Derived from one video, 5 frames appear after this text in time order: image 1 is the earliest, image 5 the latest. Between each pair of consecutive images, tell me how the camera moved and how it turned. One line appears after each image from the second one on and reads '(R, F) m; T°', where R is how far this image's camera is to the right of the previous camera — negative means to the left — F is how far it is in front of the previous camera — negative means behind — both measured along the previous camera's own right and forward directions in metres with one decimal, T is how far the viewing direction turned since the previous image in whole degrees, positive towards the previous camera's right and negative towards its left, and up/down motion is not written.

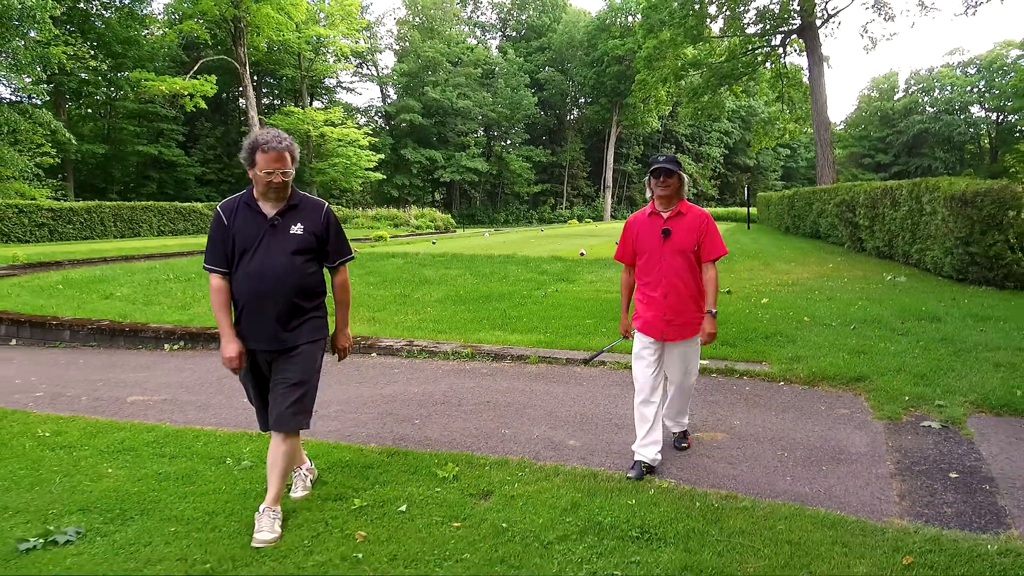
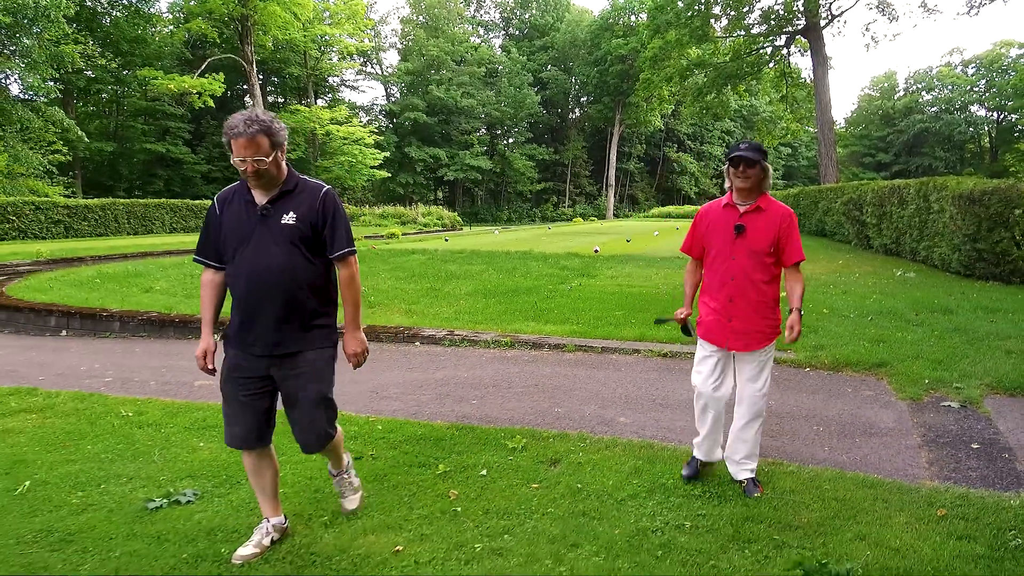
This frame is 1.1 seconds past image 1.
(-0.3, -0.4) m; 0°
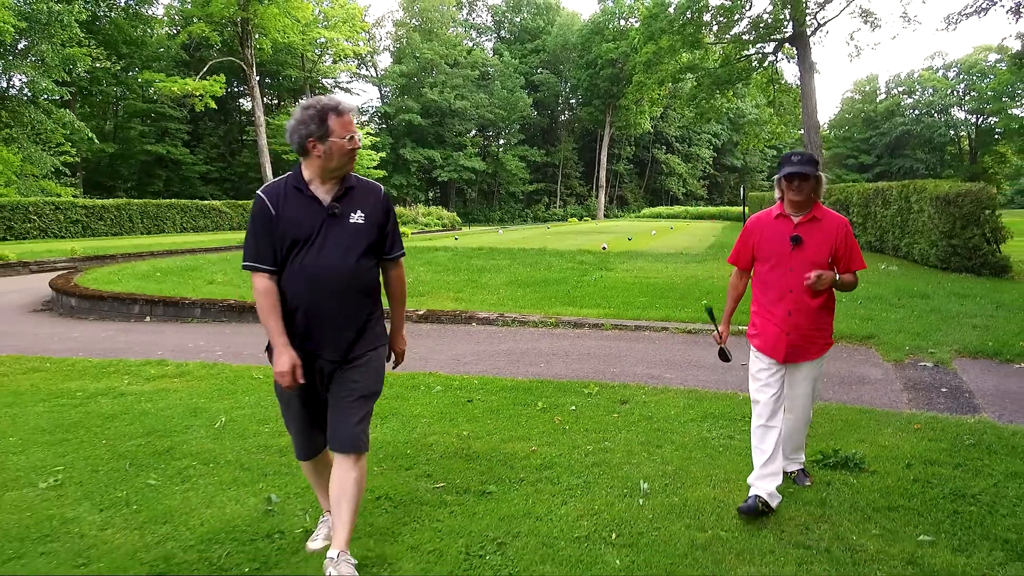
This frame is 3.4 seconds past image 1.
(-0.6, -1.1) m; +1°
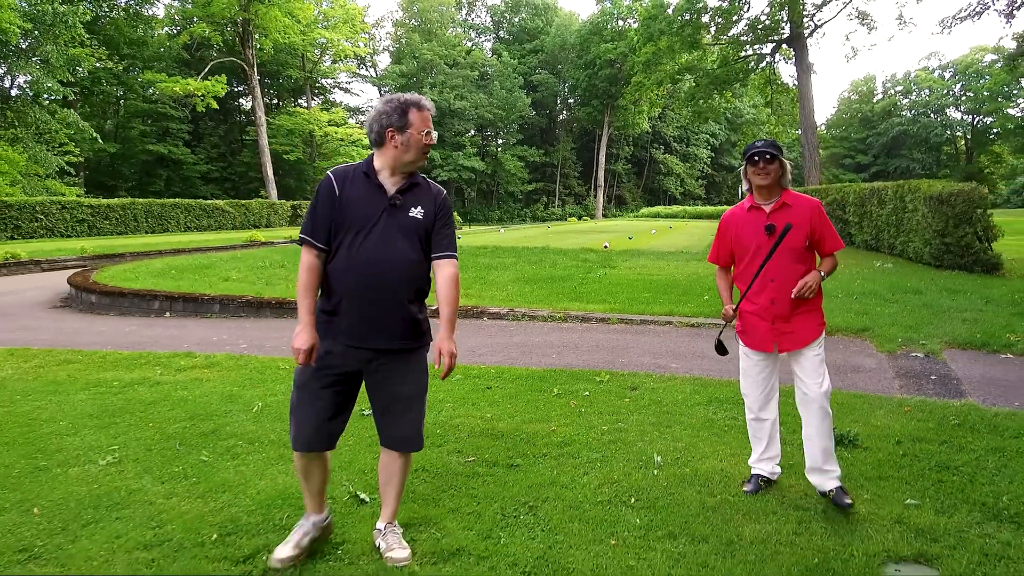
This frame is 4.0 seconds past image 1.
(-0.1, -0.3) m; 0°
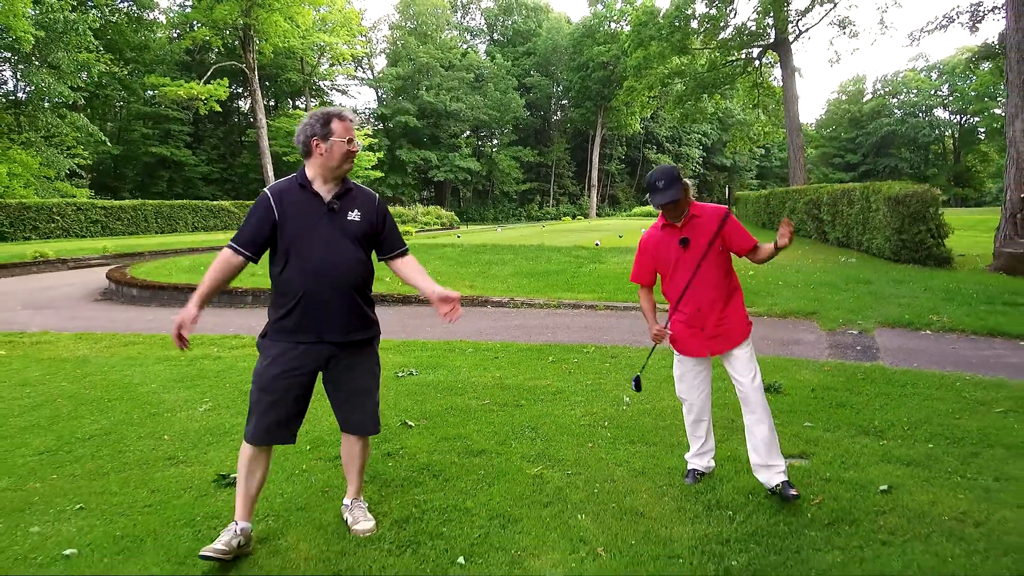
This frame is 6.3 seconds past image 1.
(-0.1, -1.2) m; 0°
